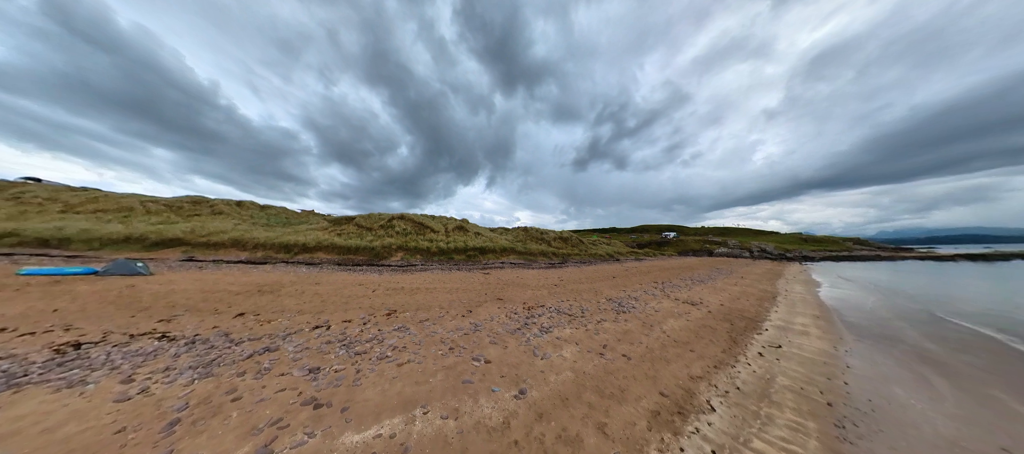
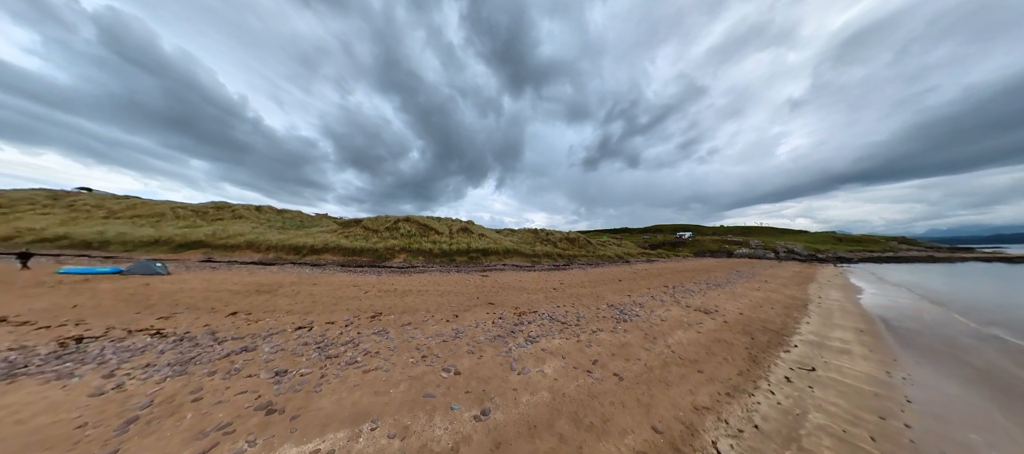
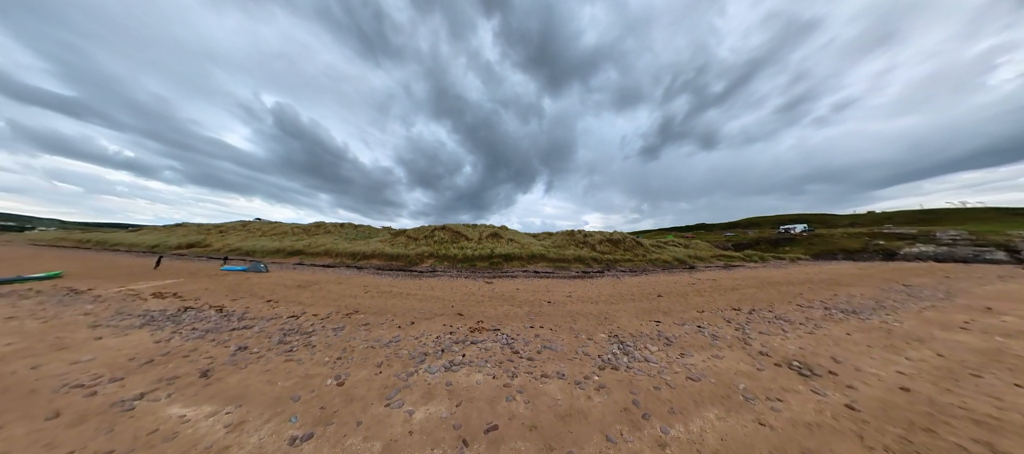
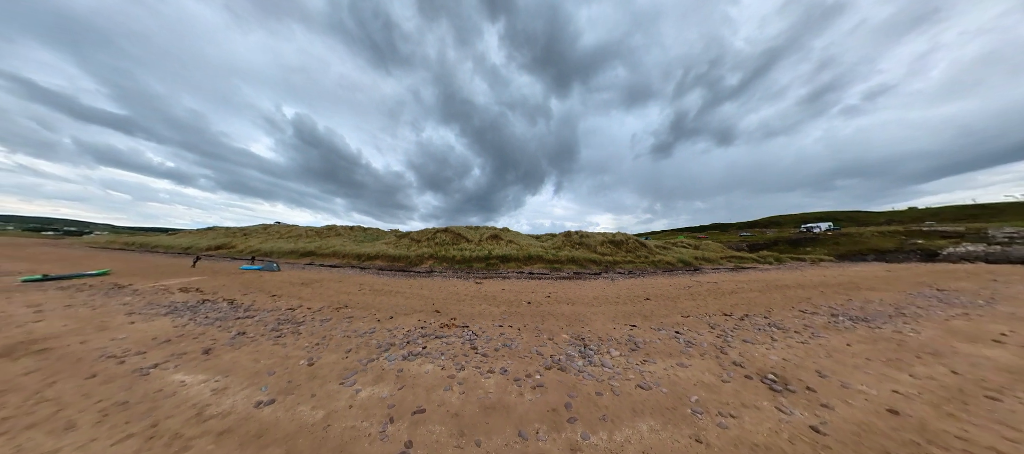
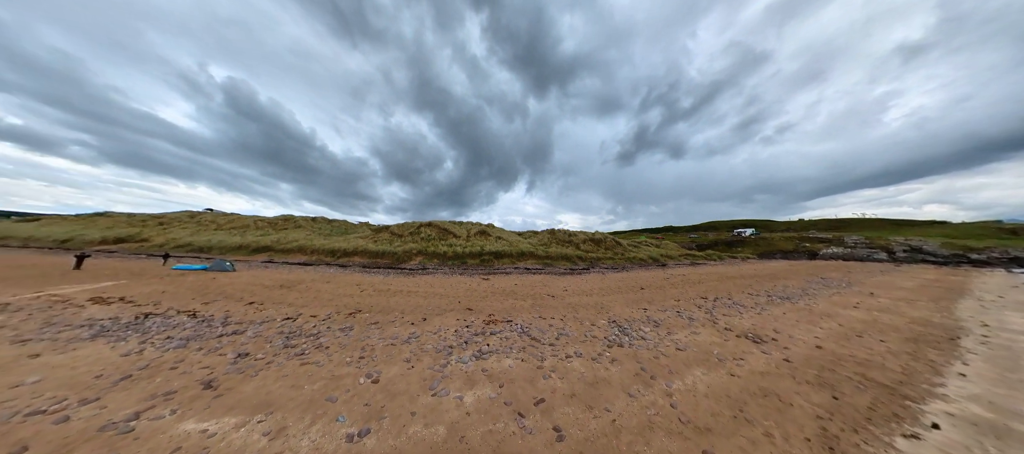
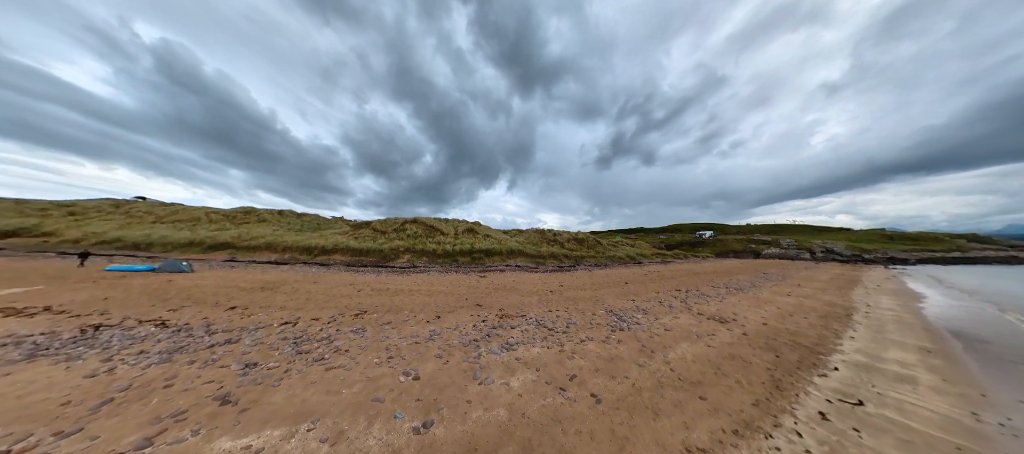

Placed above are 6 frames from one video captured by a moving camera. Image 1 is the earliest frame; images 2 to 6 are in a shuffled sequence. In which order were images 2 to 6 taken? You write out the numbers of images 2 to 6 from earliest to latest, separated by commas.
2, 6, 5, 3, 4
